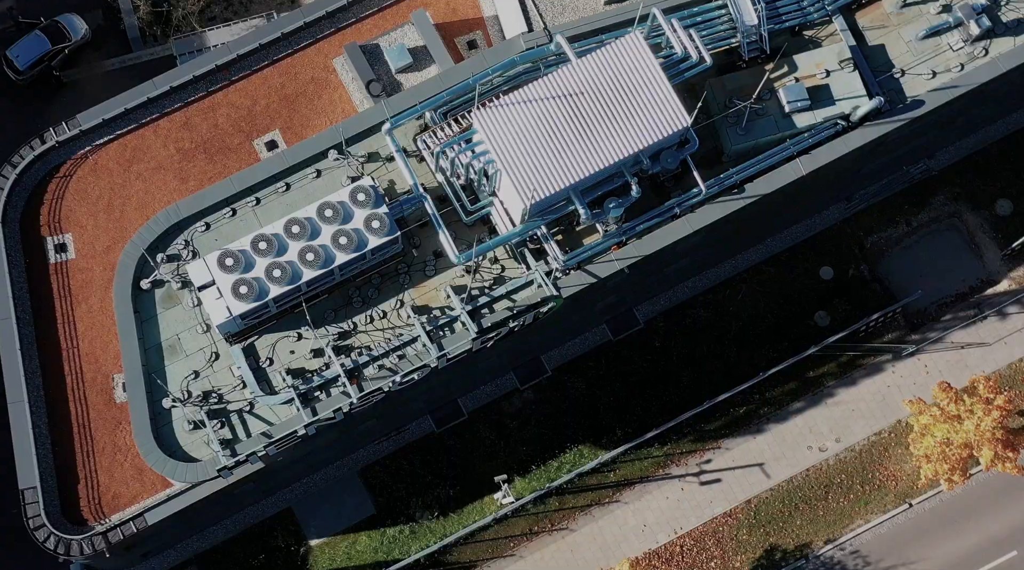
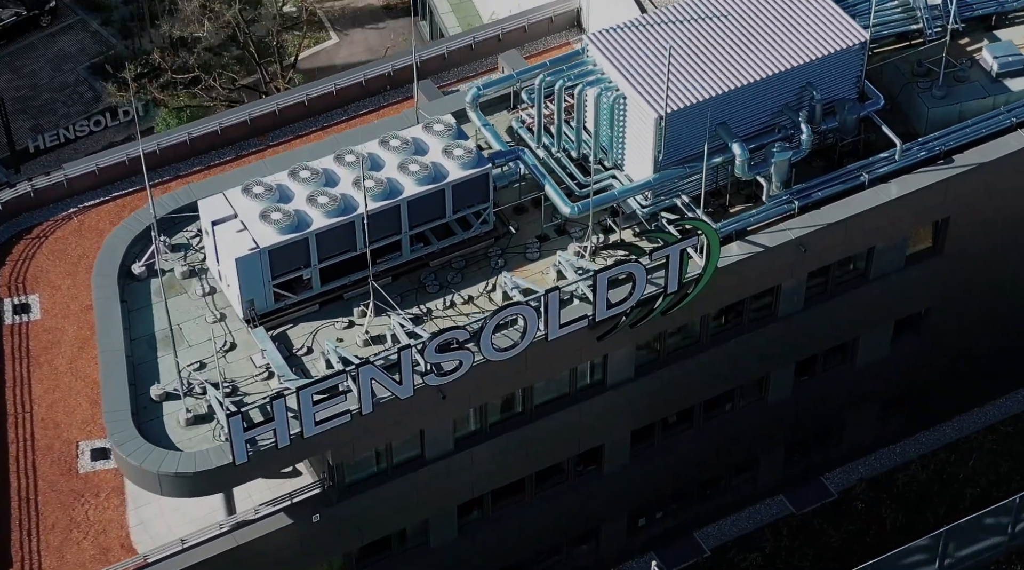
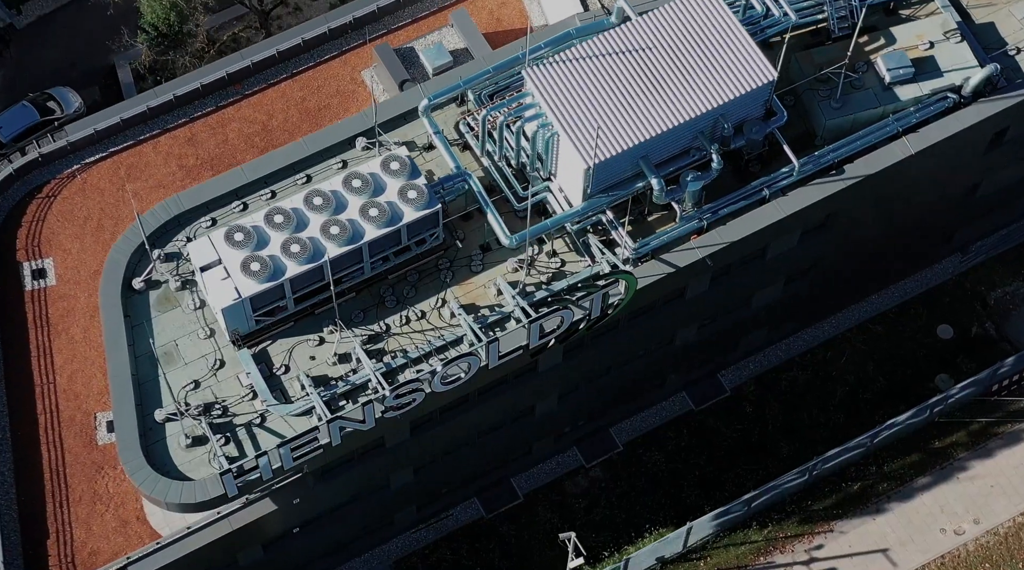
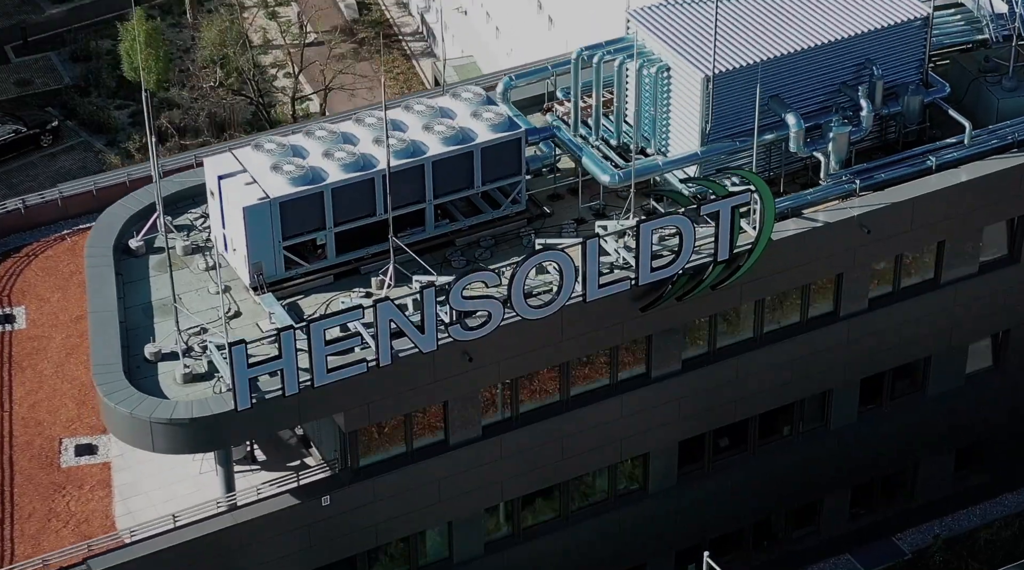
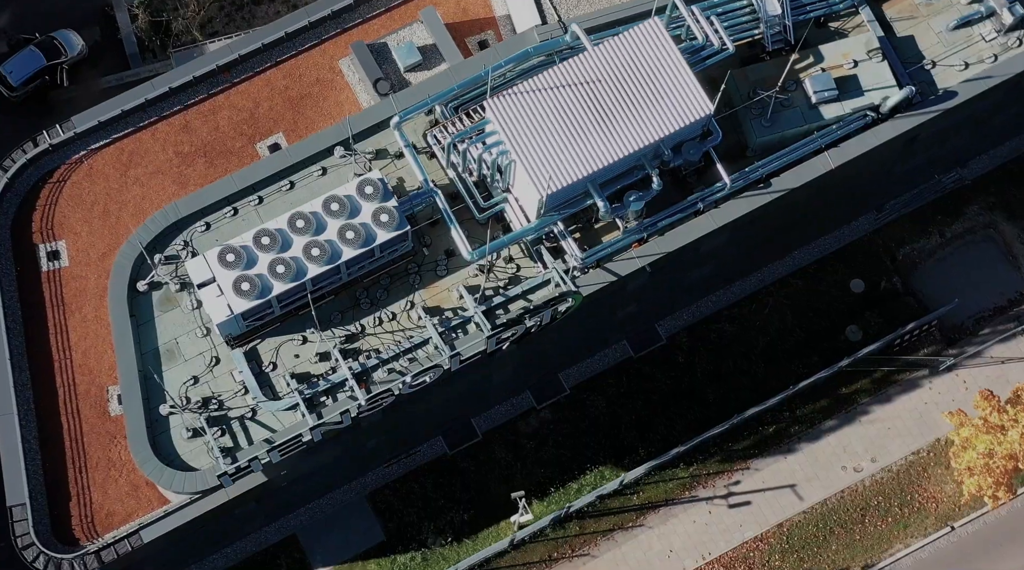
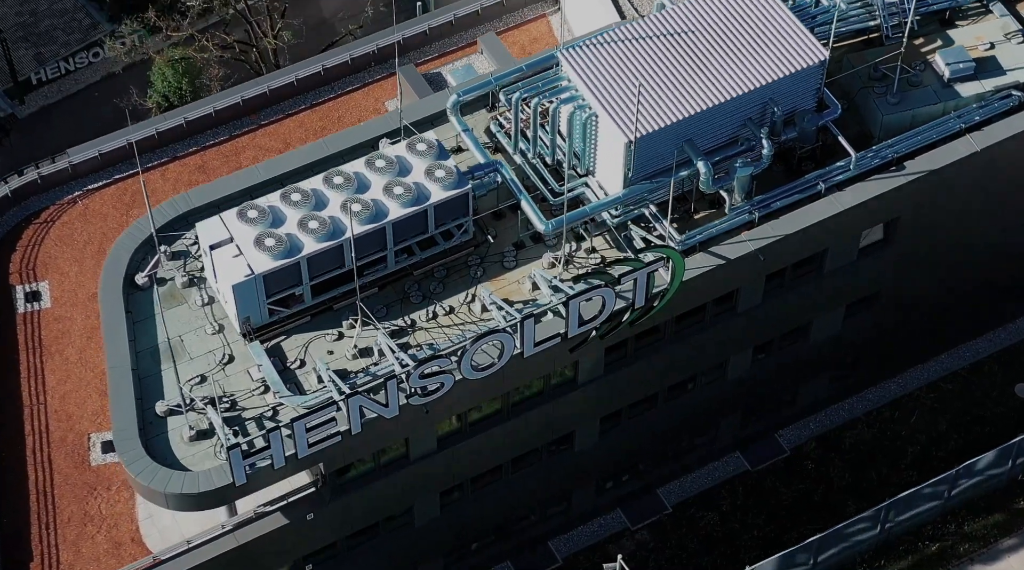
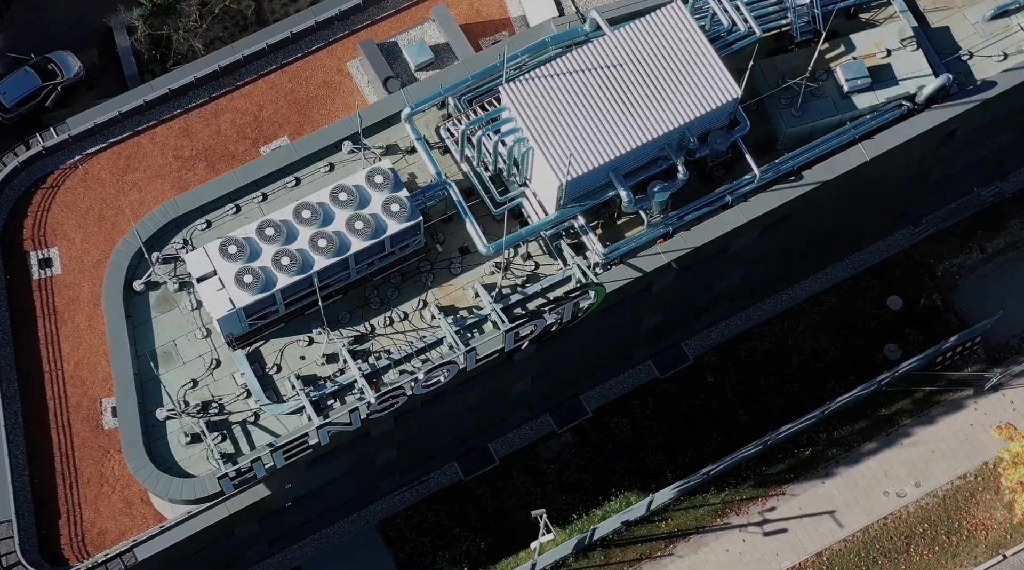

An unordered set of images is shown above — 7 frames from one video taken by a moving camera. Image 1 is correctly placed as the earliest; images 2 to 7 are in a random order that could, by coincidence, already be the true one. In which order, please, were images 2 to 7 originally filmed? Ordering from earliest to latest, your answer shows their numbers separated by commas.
5, 7, 3, 6, 2, 4
